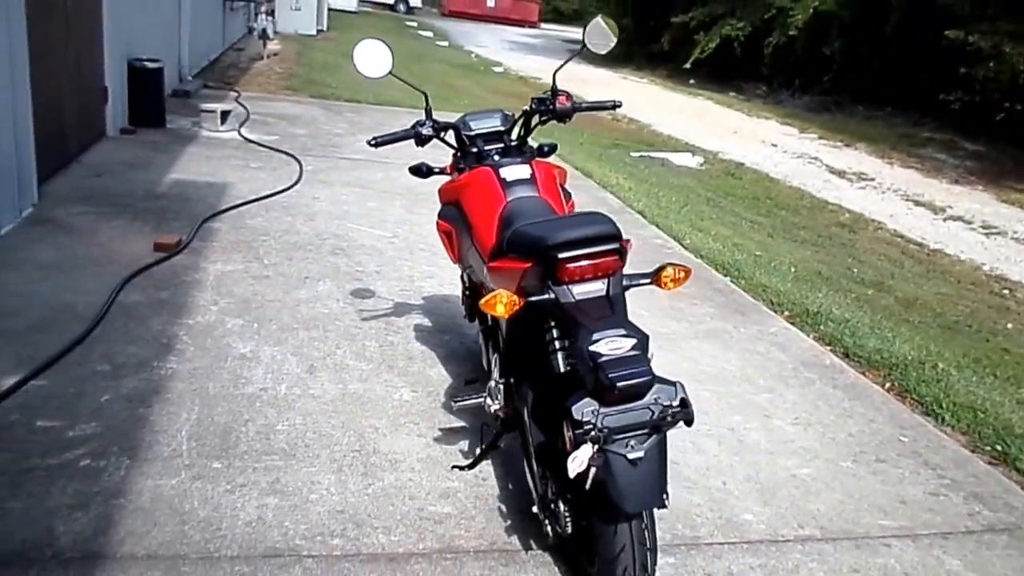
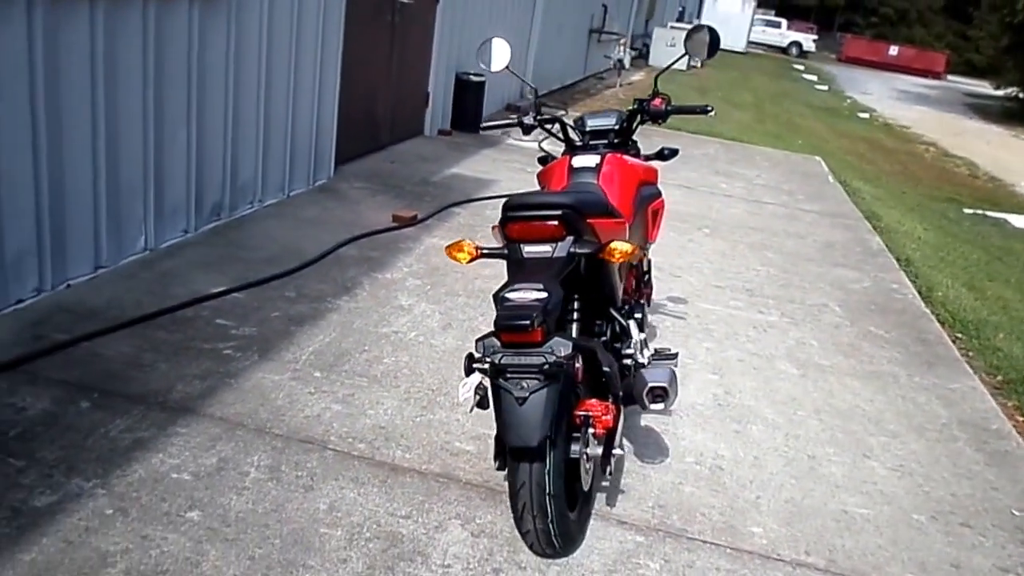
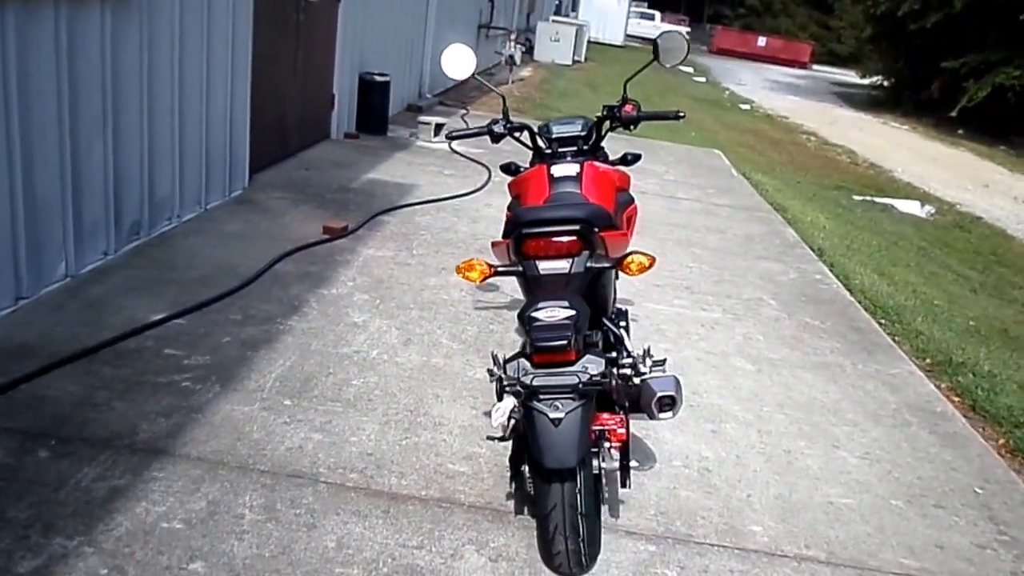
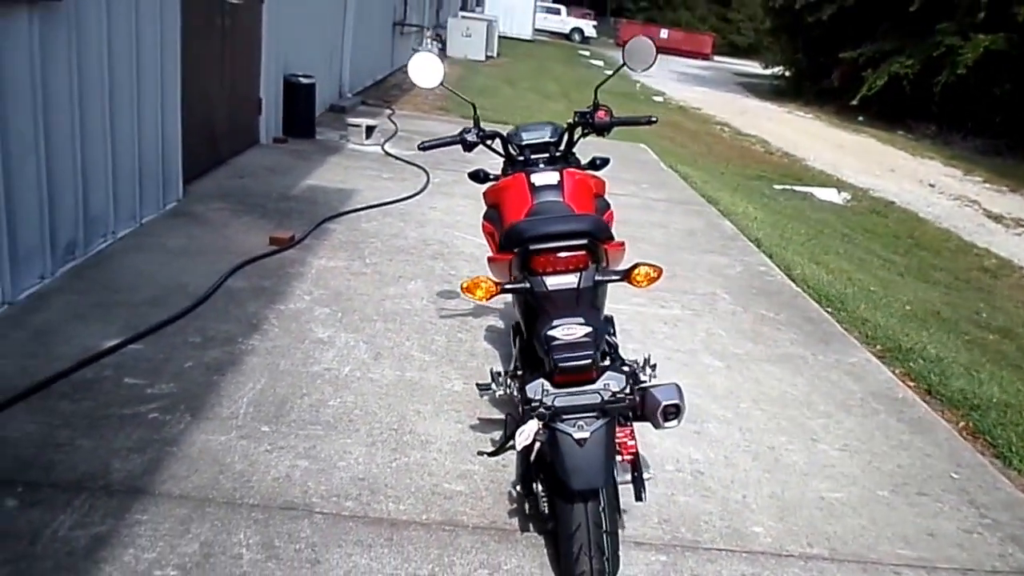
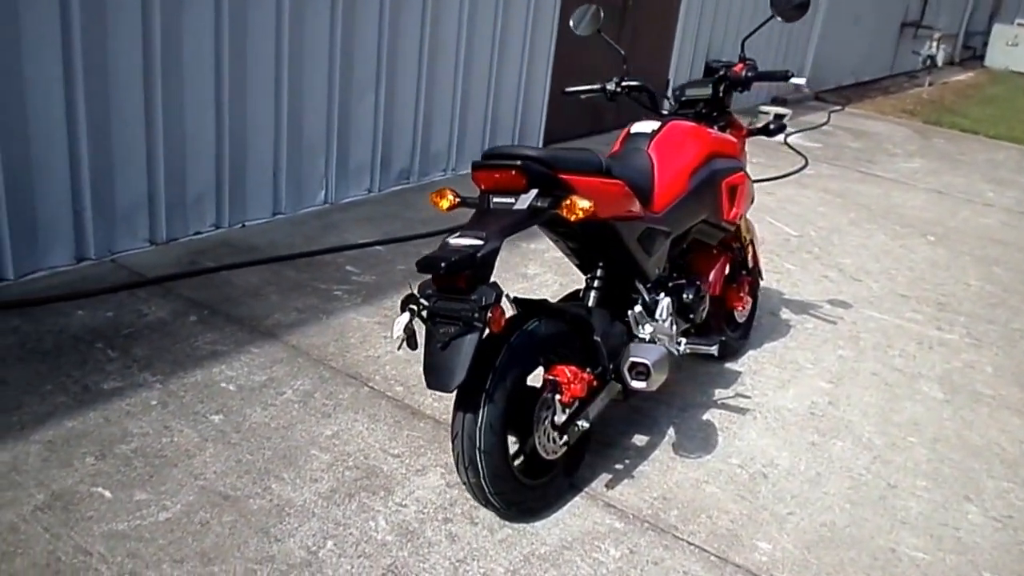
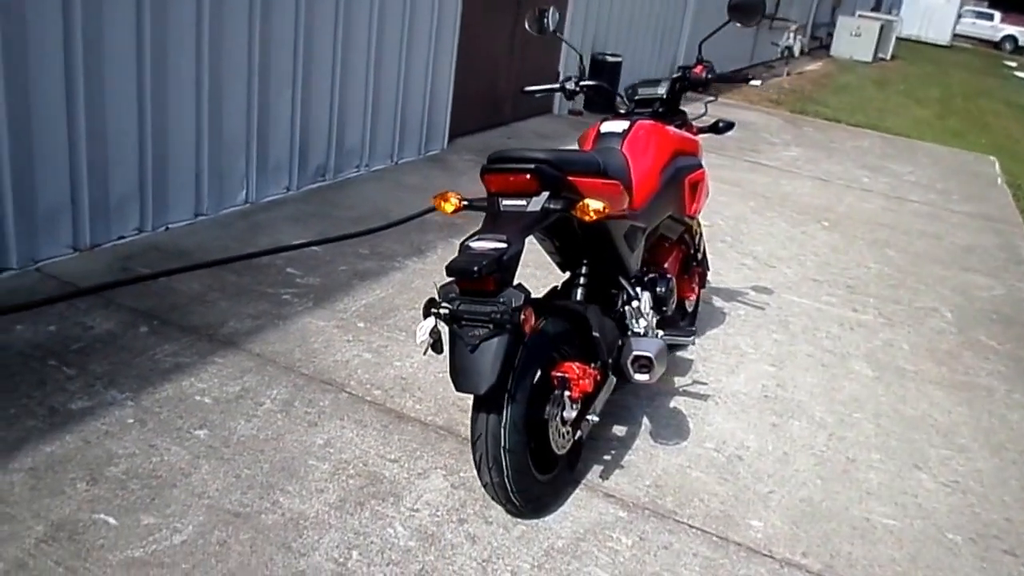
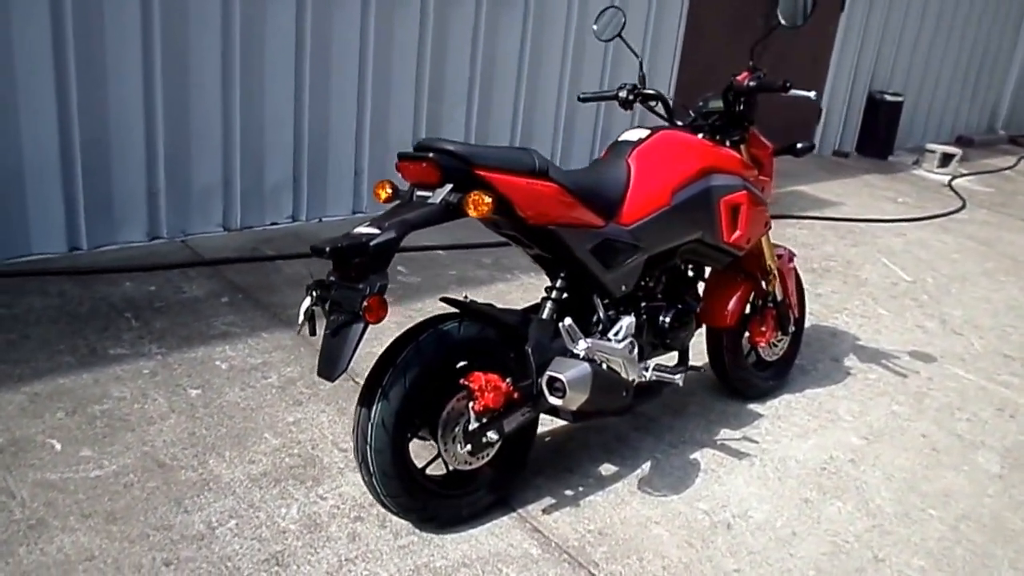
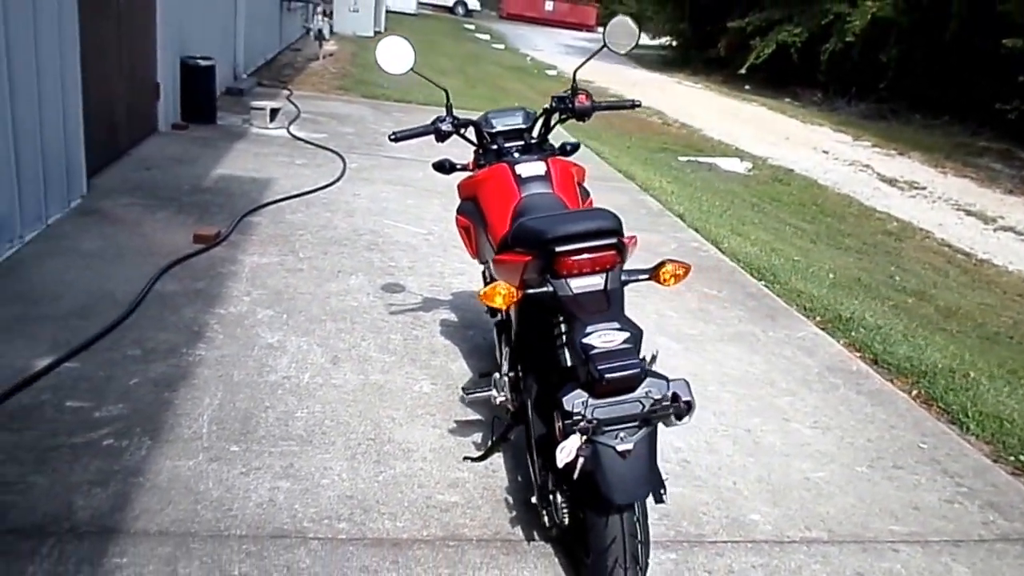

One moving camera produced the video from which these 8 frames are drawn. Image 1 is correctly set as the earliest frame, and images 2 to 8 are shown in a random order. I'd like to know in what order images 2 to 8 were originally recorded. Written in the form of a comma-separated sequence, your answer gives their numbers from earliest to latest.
8, 4, 3, 2, 6, 5, 7
